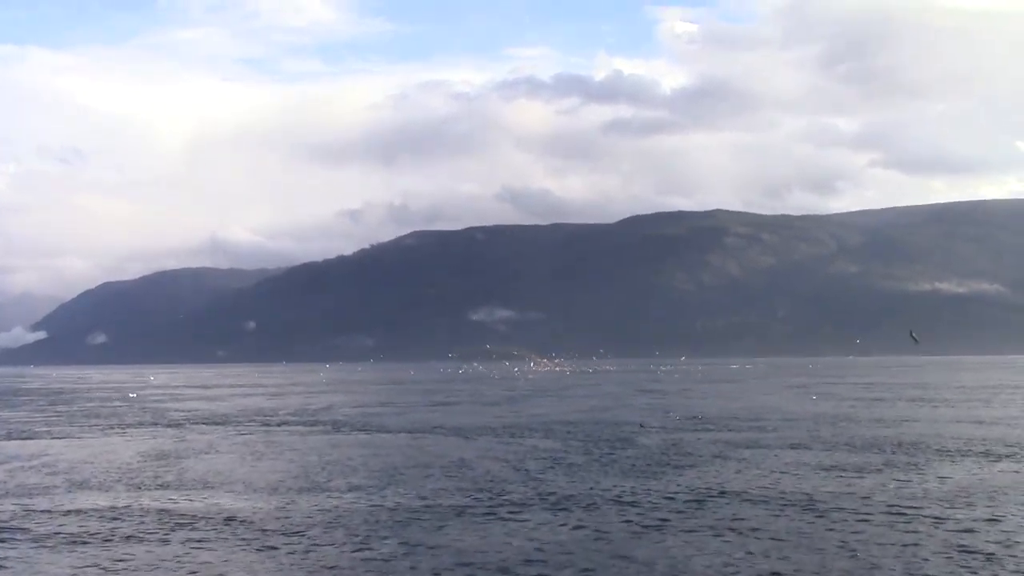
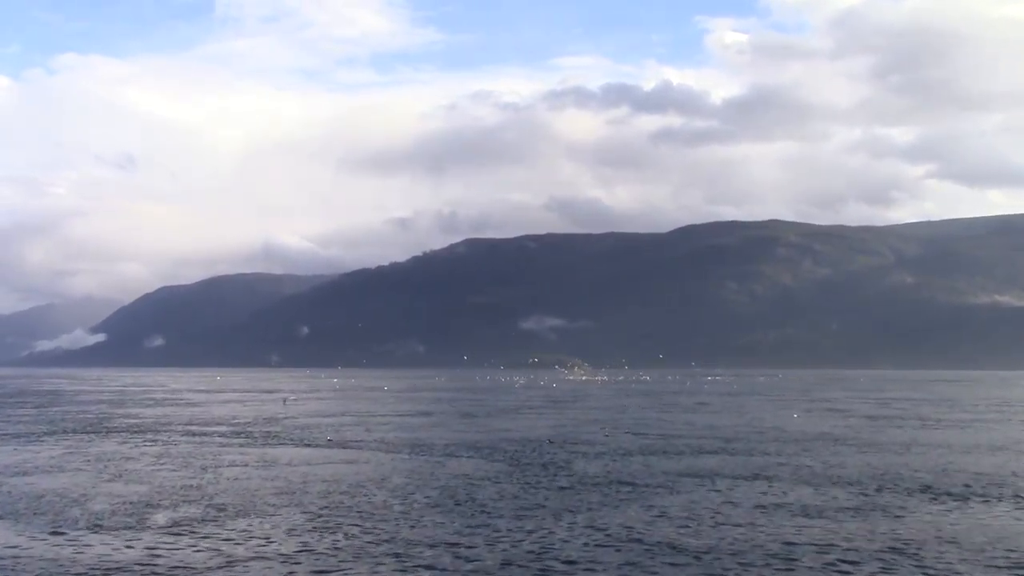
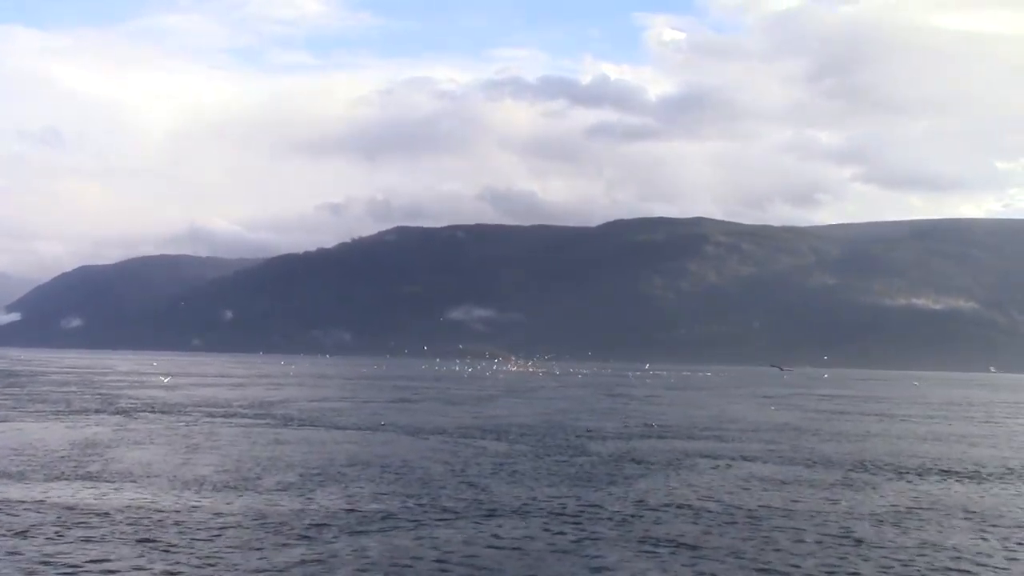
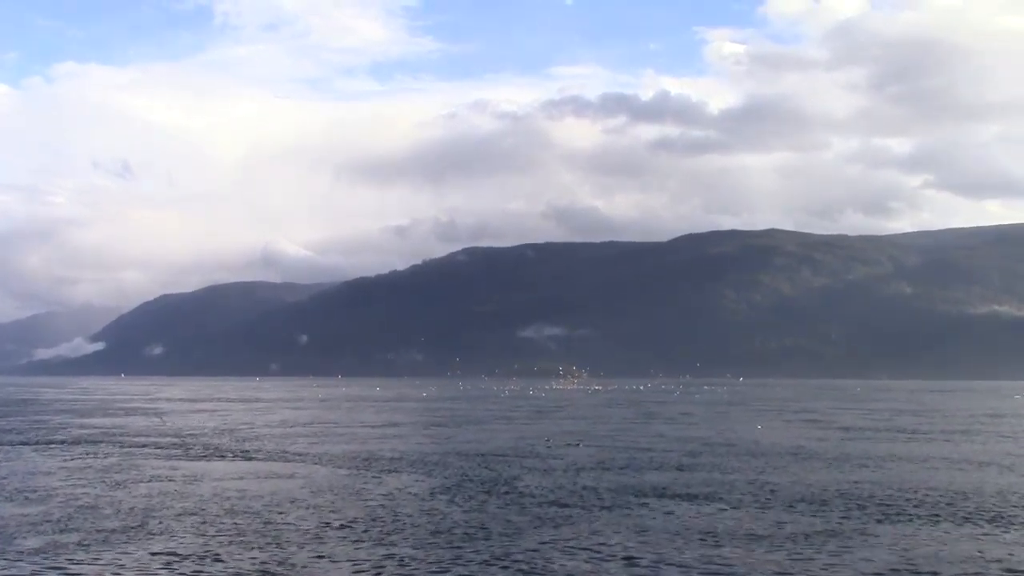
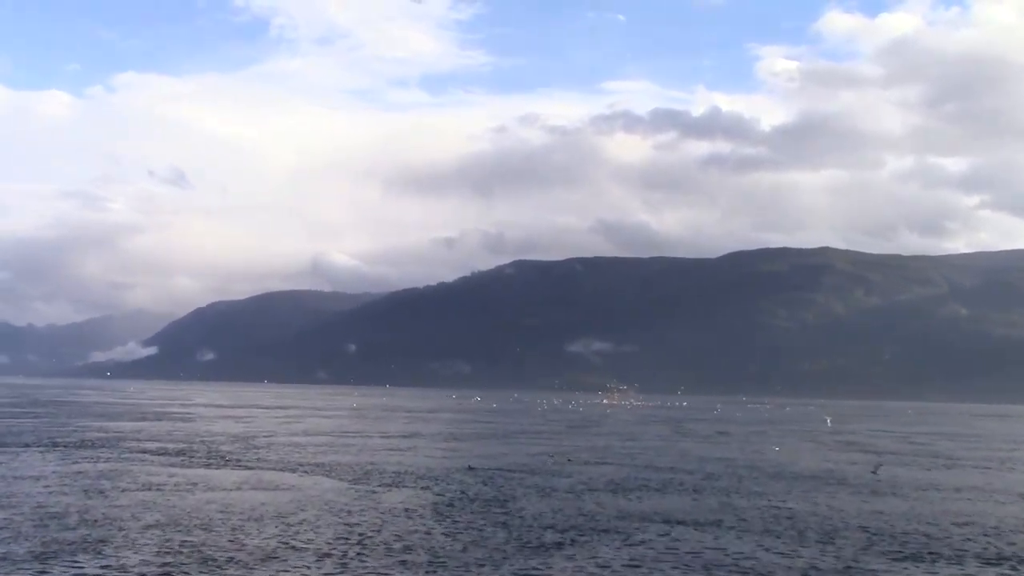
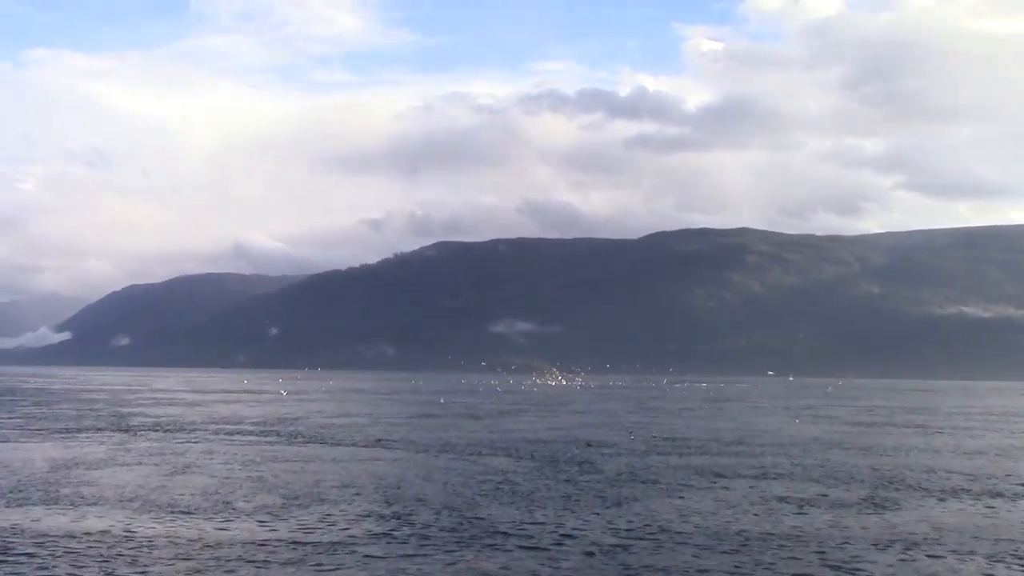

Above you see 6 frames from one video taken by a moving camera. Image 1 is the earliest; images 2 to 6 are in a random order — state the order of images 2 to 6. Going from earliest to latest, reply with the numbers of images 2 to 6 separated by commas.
3, 6, 2, 4, 5
